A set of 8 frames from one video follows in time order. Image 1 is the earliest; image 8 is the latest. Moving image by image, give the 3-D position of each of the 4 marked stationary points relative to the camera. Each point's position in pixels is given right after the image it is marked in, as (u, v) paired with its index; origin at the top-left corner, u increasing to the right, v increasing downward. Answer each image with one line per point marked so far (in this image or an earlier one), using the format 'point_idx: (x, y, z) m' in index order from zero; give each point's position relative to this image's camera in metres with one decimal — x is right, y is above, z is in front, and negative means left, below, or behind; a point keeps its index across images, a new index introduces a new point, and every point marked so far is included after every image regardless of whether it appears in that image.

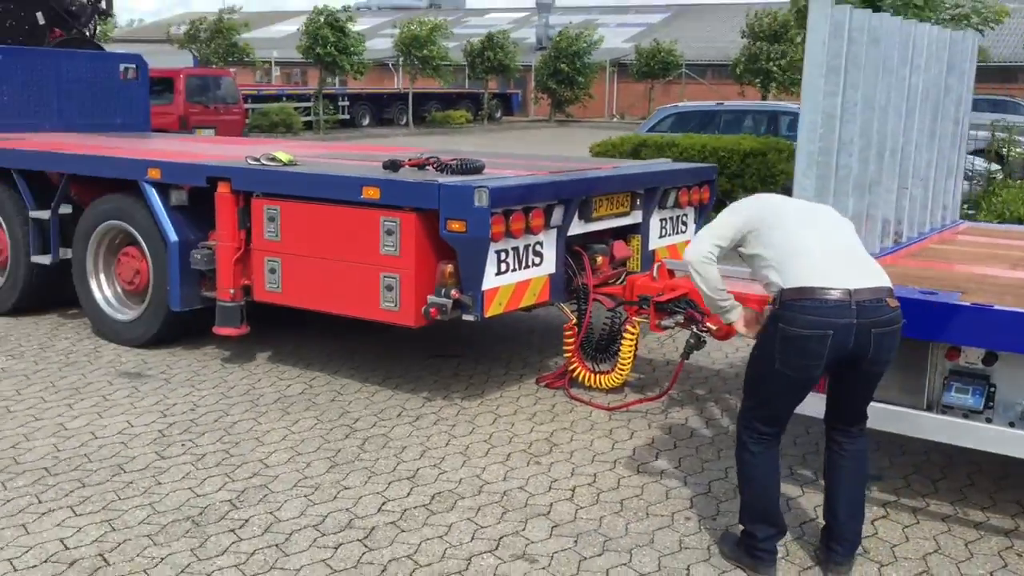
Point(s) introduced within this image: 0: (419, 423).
0: (-0.5, -0.6, +4.8) m
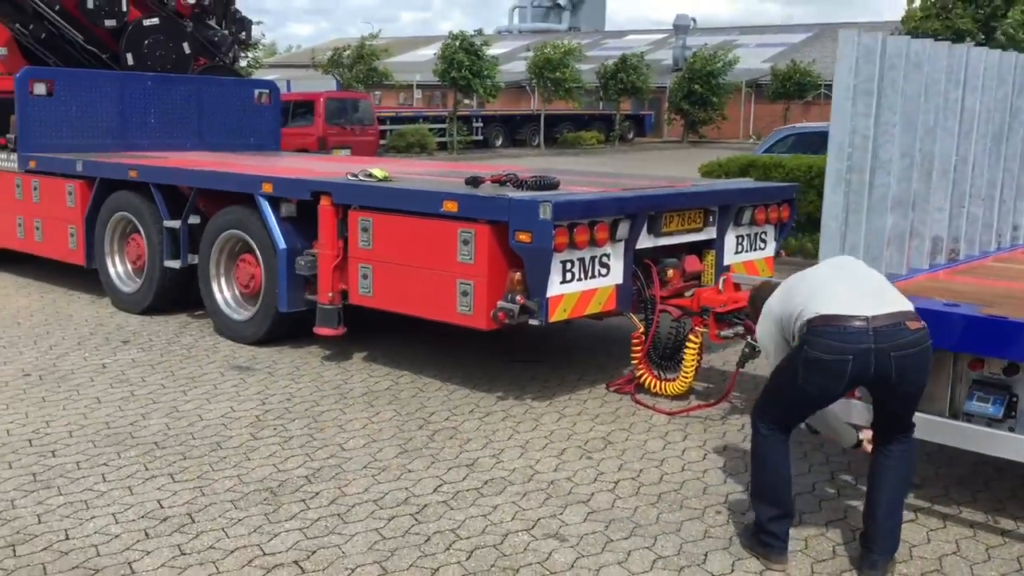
0: (-0.1, -0.7, +5.2) m
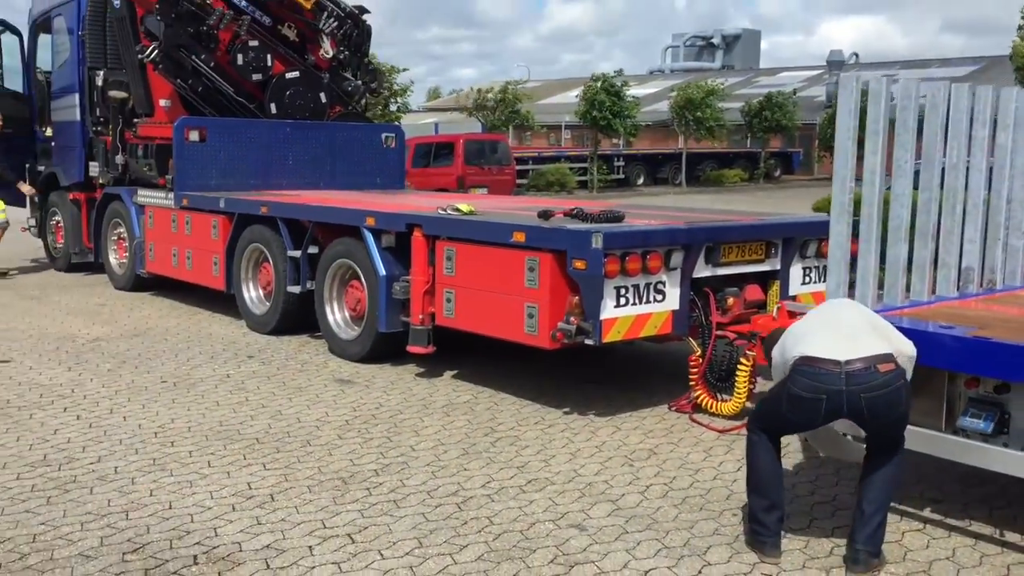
0: (+0.2, -0.8, +5.7) m
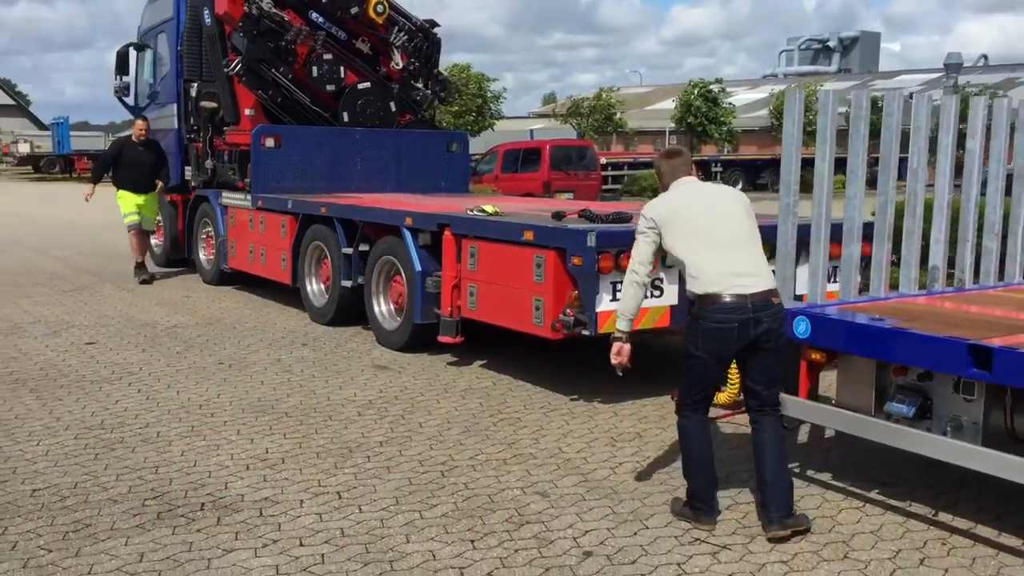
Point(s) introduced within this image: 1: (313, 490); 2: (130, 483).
0: (+0.2, -0.8, +6.2) m
1: (-0.9, -1.0, +4.8) m
2: (-1.8, -0.9, +4.9) m
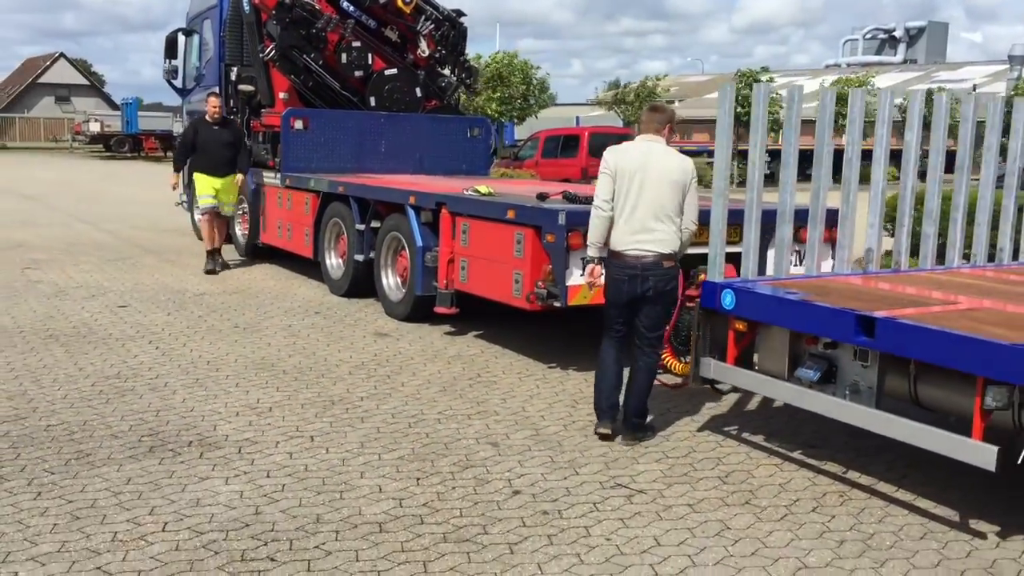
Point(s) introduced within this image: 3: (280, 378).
0: (+0.1, -0.6, +6.7) m
1: (-1.2, -0.8, +5.4) m
2: (-2.1, -0.7, +5.5) m
3: (-1.5, -0.6, +6.5) m
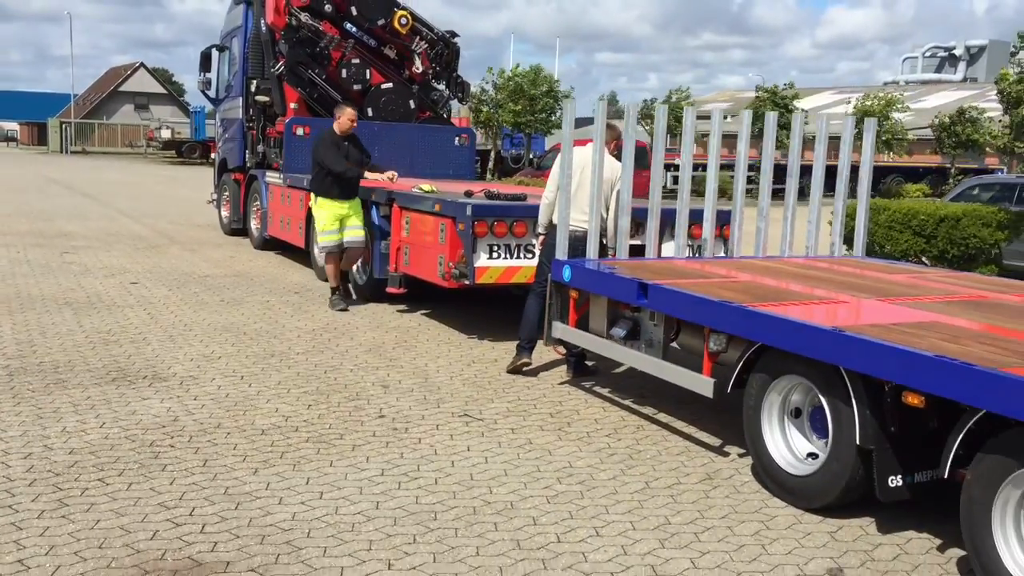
0: (-0.6, -0.4, +8.0) m
1: (-1.9, -0.6, +6.8) m
2: (-2.8, -0.5, +6.9) m
3: (-2.1, -0.4, +7.9) m
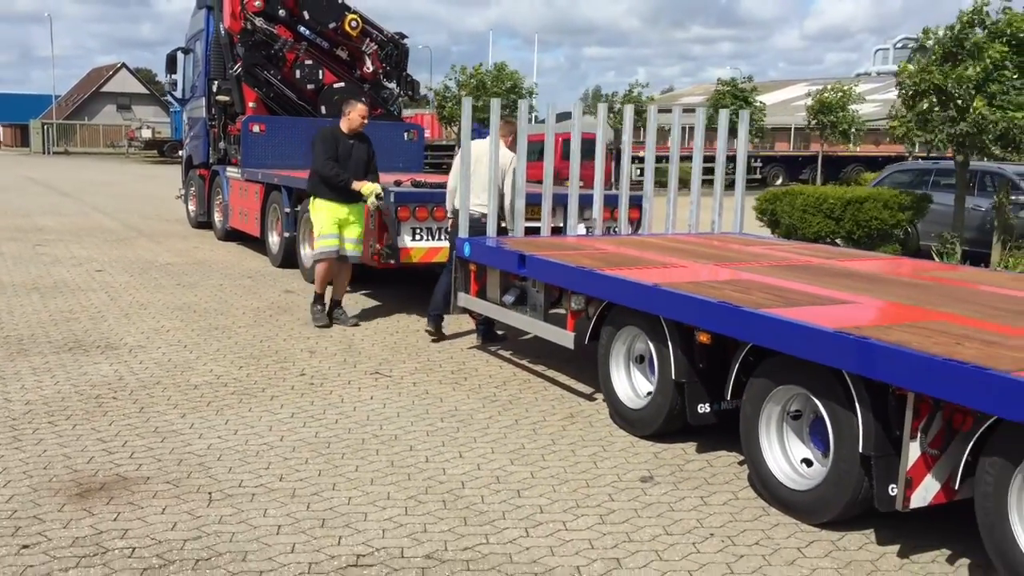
0: (-1.2, -0.3, +8.9) m
1: (-2.5, -0.4, +7.6) m
2: (-3.4, -0.4, +7.8) m
3: (-2.8, -0.2, +8.8) m
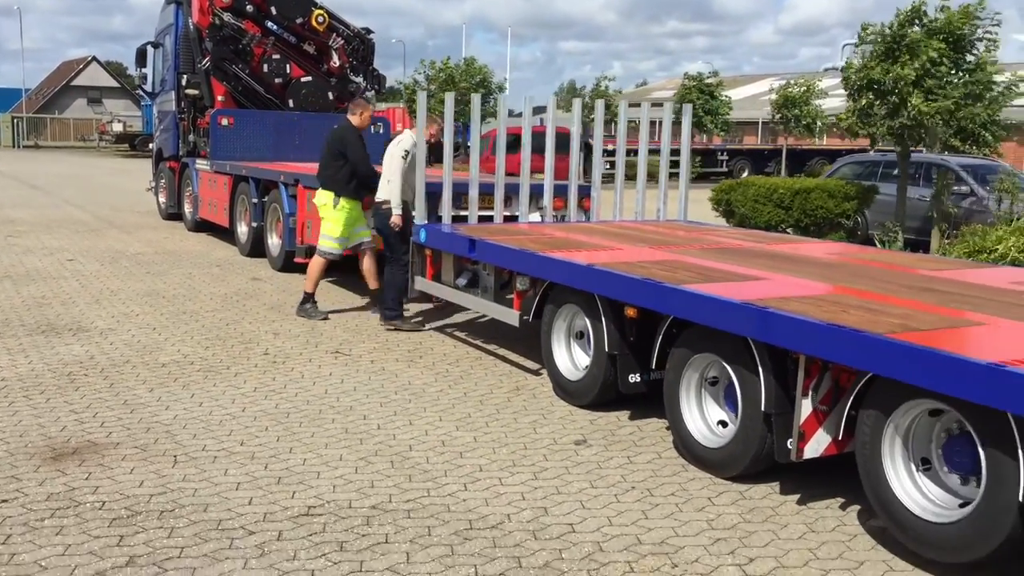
0: (-1.6, -0.1, +9.3) m
1: (-2.9, -0.3, +8.0) m
2: (-3.8, -0.3, +8.1) m
3: (-3.2, -0.1, +9.1) m
